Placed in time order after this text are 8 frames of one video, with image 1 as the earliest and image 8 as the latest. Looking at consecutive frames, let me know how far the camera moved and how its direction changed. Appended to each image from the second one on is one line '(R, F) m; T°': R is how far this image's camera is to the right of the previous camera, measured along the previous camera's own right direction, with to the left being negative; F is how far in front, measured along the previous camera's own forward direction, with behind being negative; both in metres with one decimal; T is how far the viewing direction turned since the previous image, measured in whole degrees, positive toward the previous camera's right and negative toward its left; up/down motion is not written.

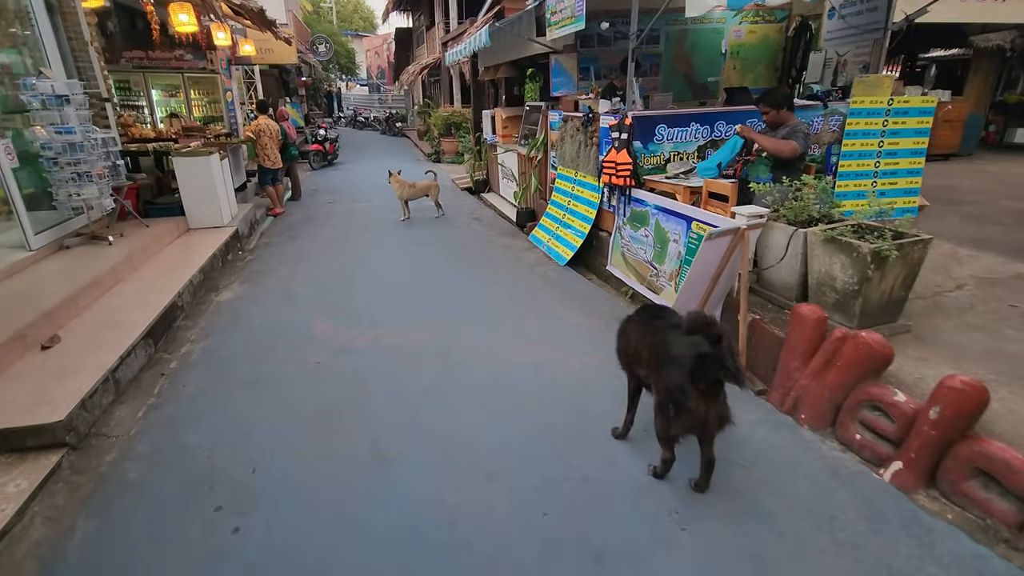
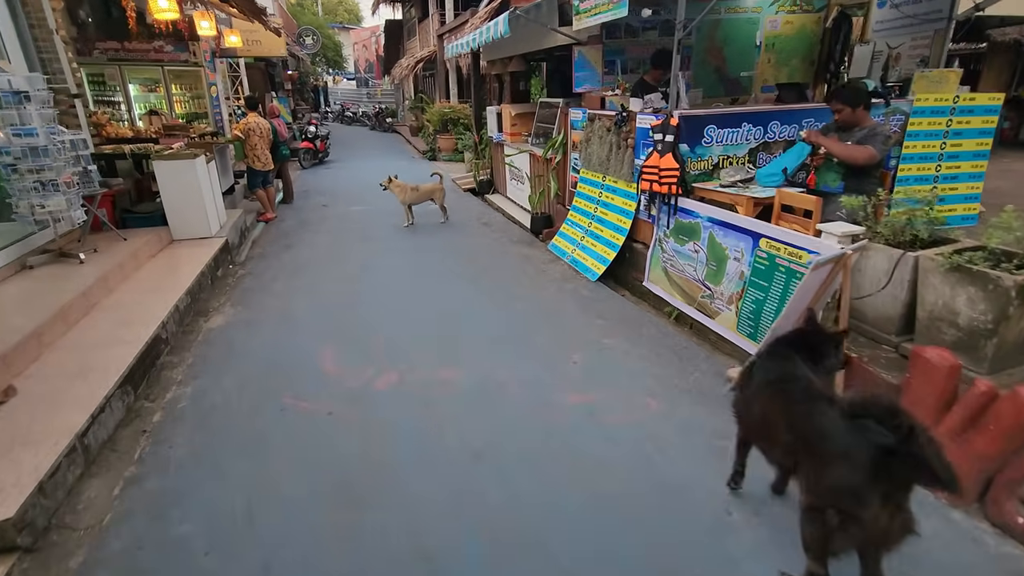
(-0.5, +0.7) m; +1°
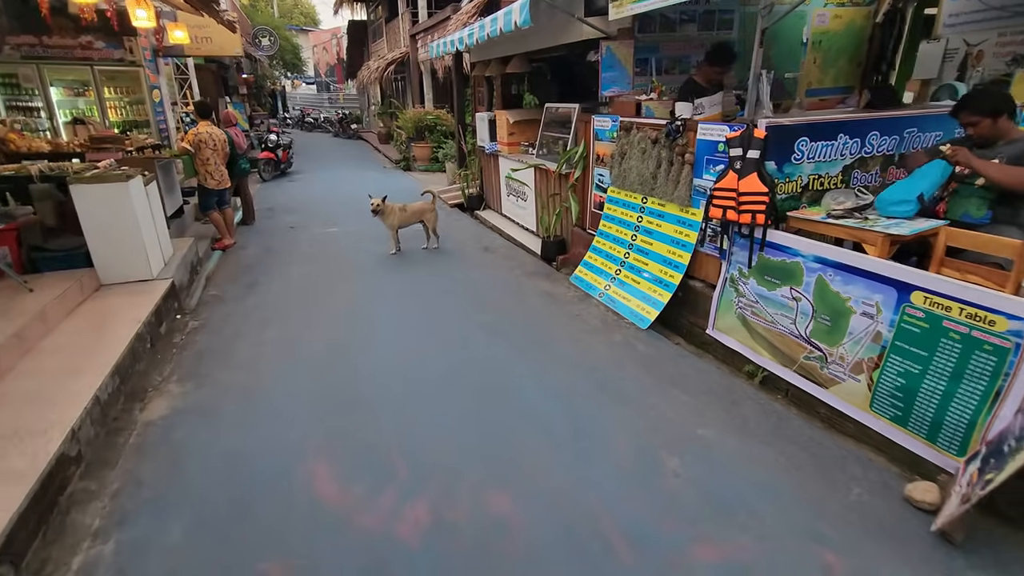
(-0.6, +1.3) m; +4°
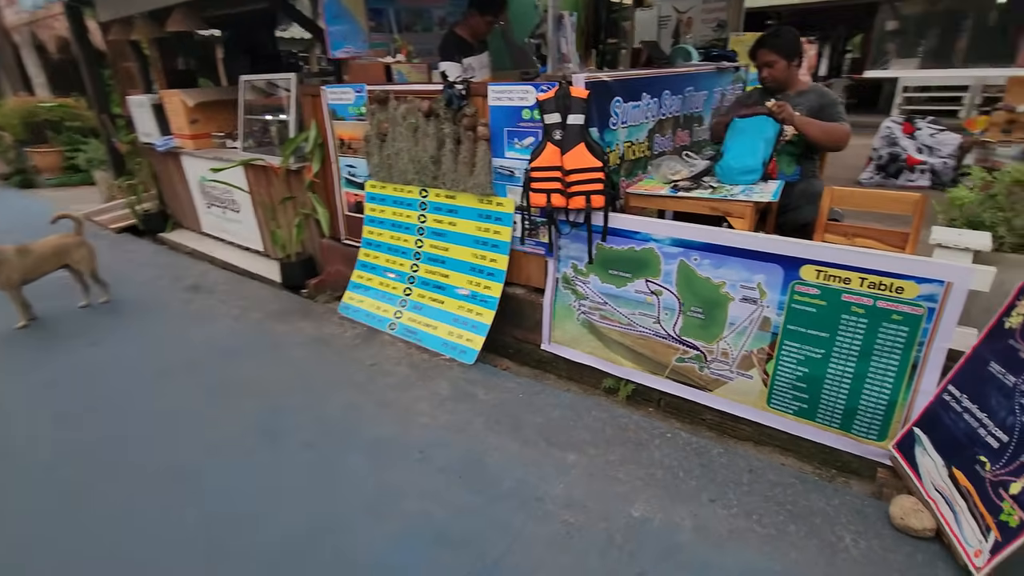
(-0.2, +1.6) m; +29°
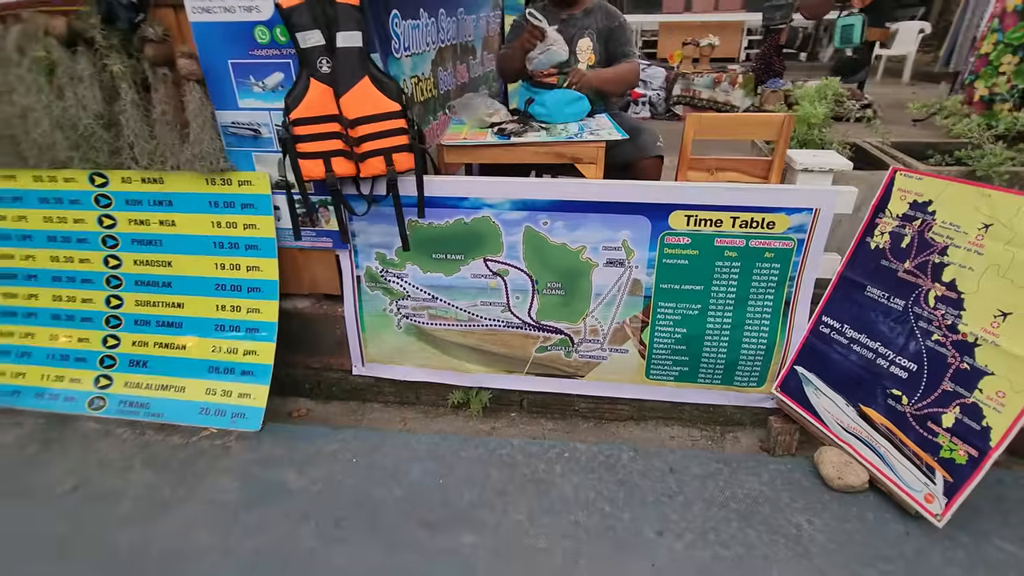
(-0.2, +1.0) m; +26°
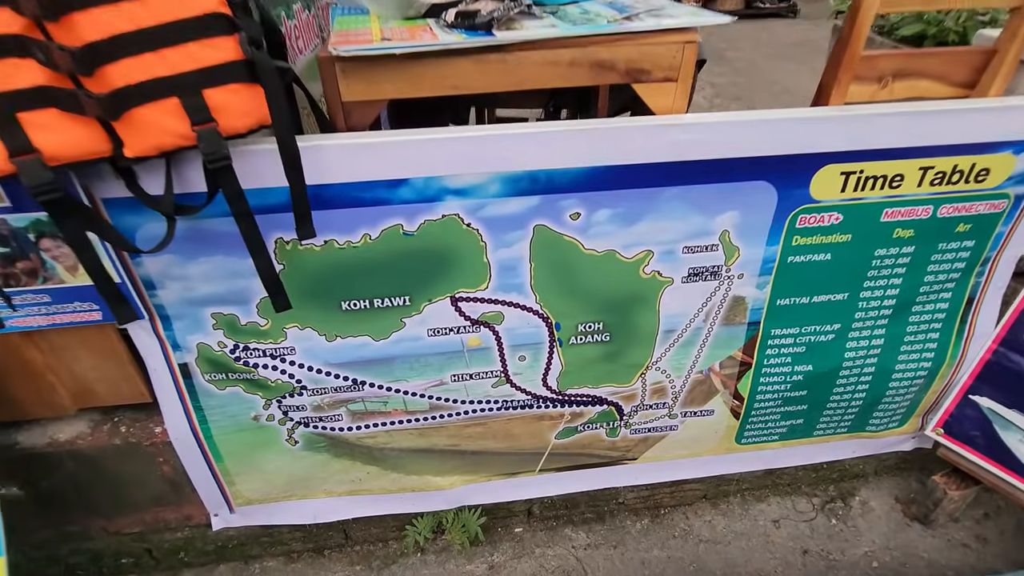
(-0.3, +1.3) m; +12°
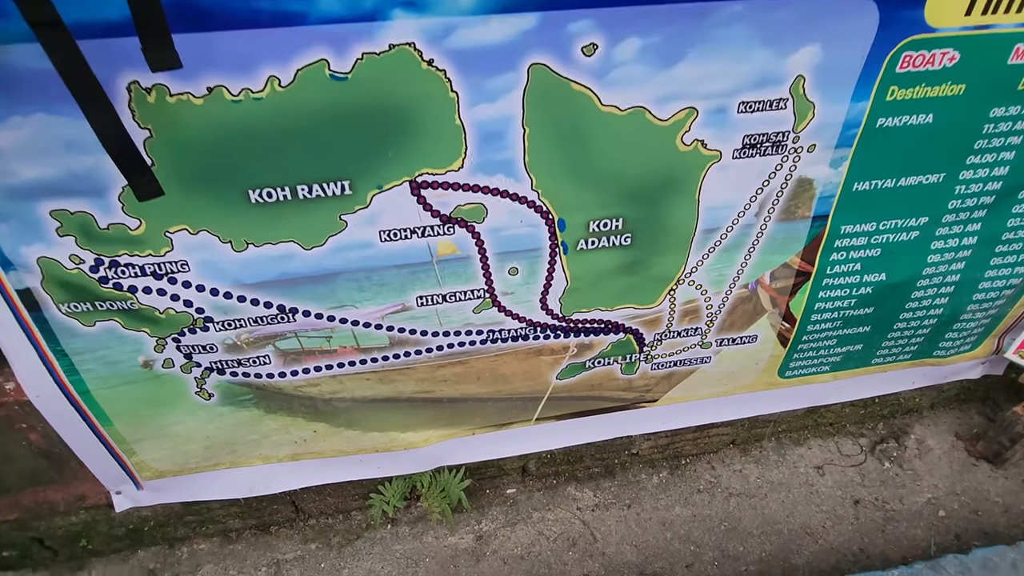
(0.0, +0.4) m; +2°
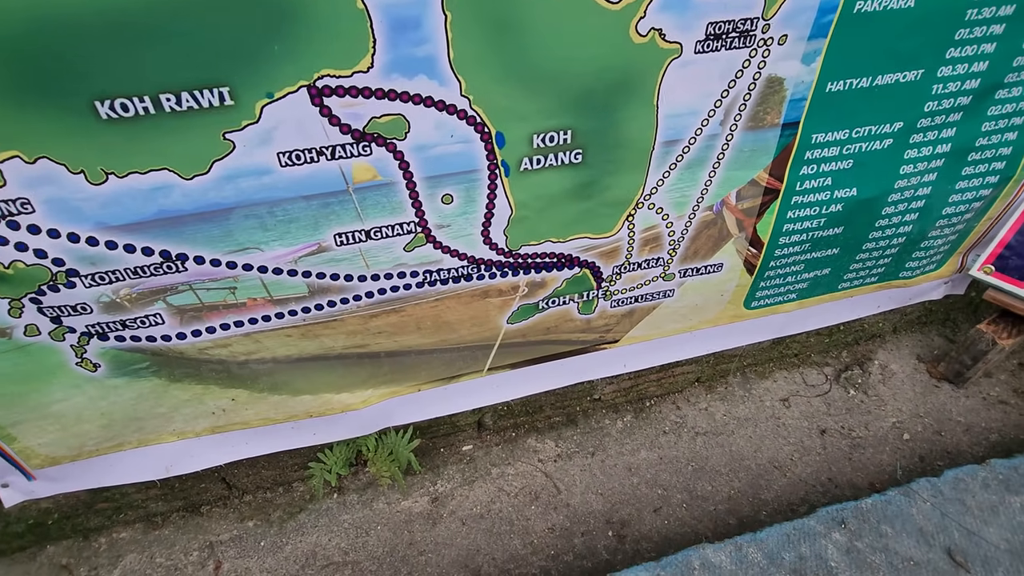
(0.0, +0.1) m; +4°
